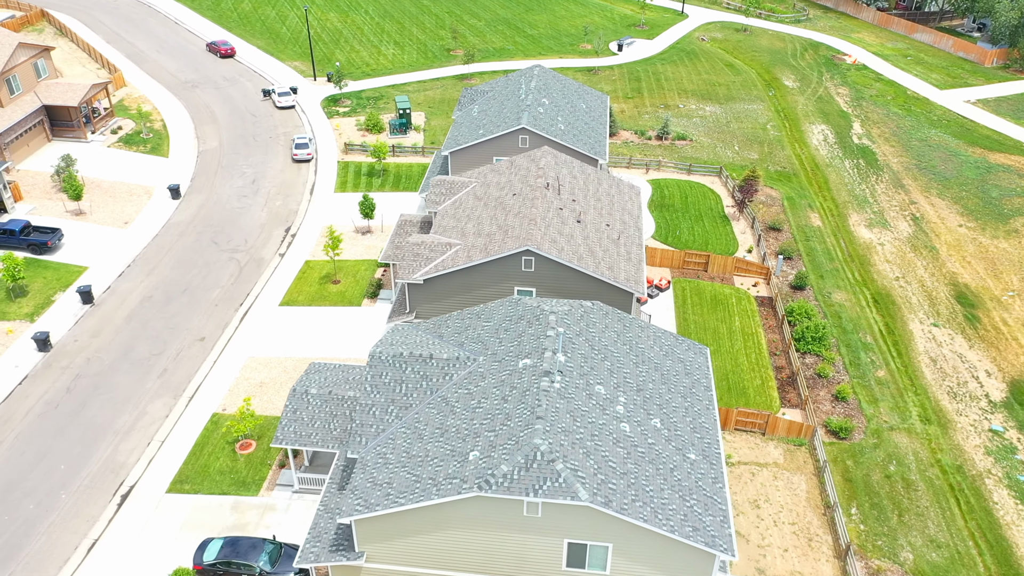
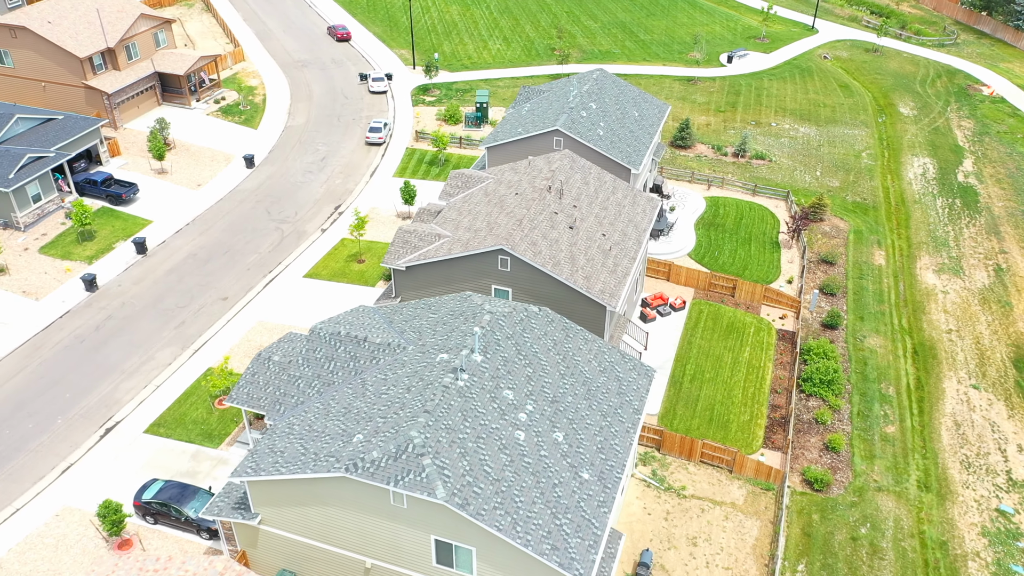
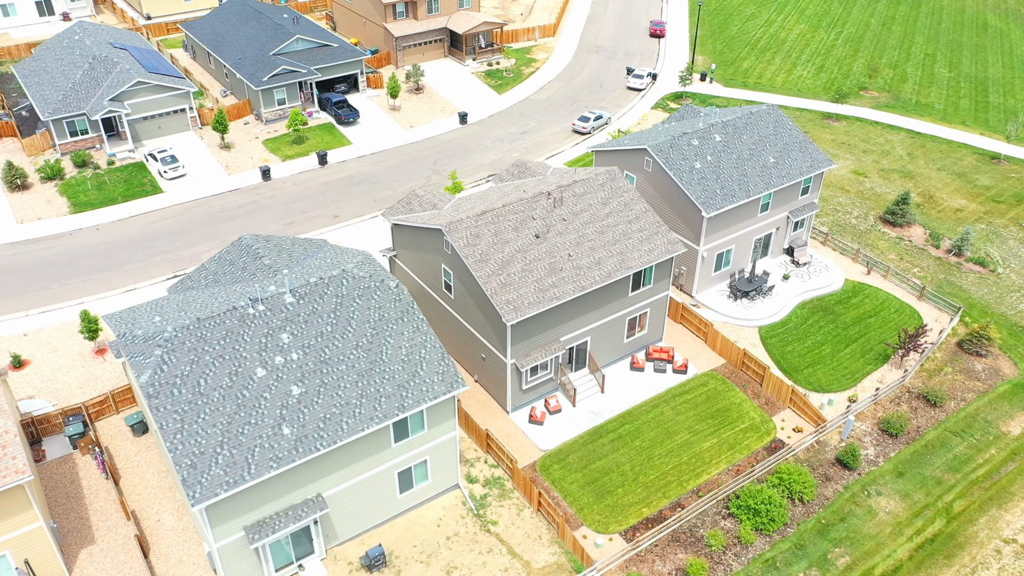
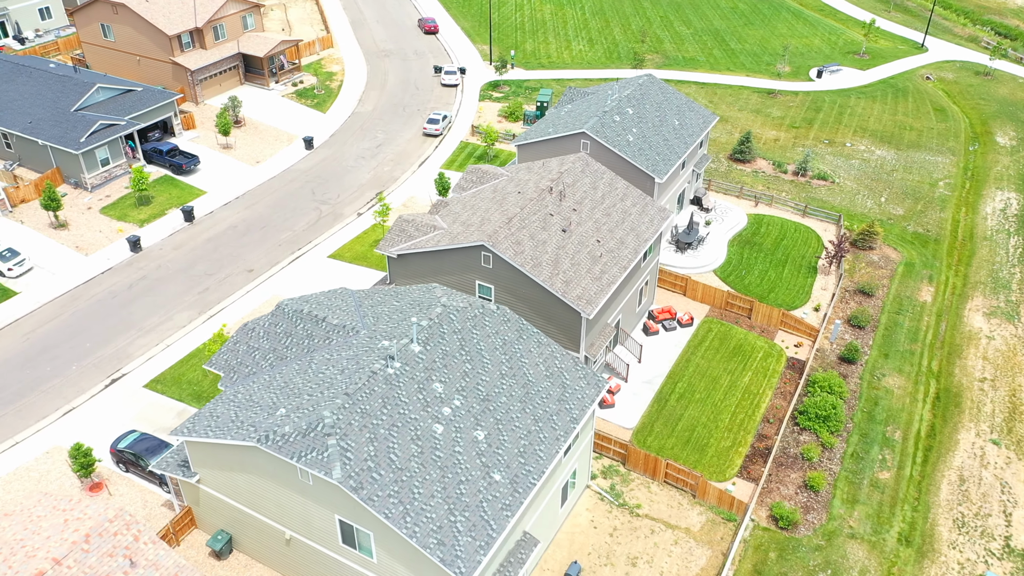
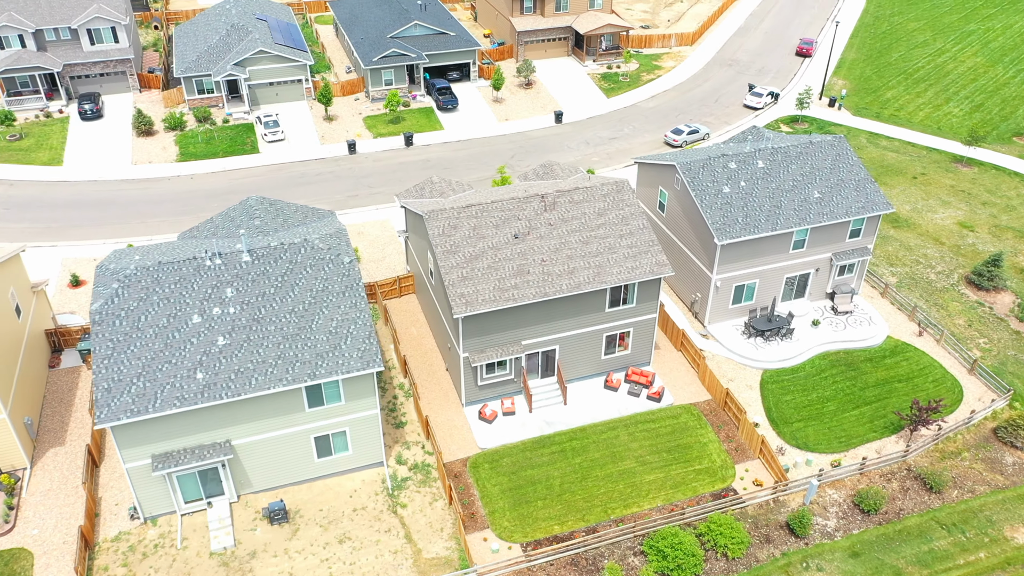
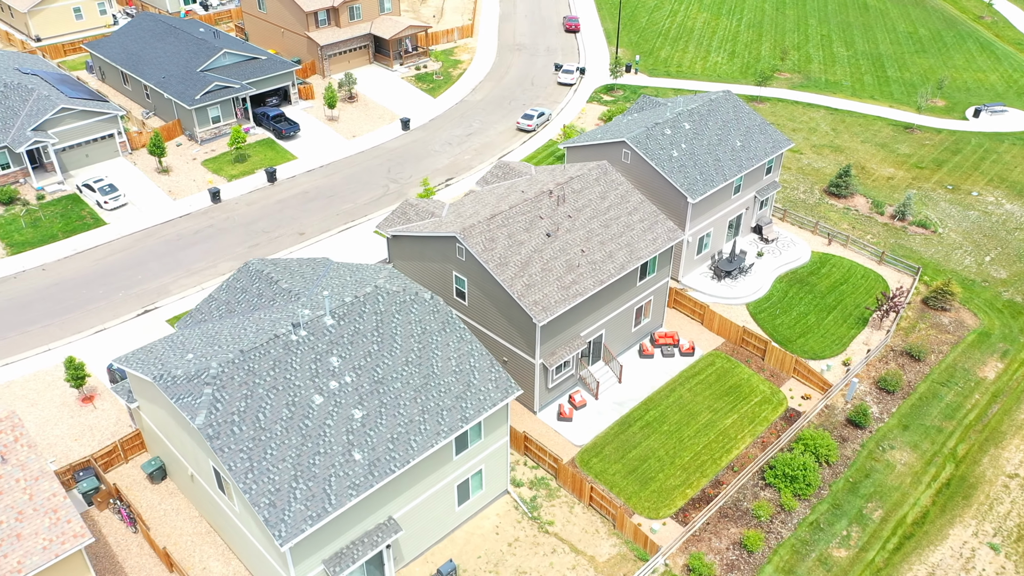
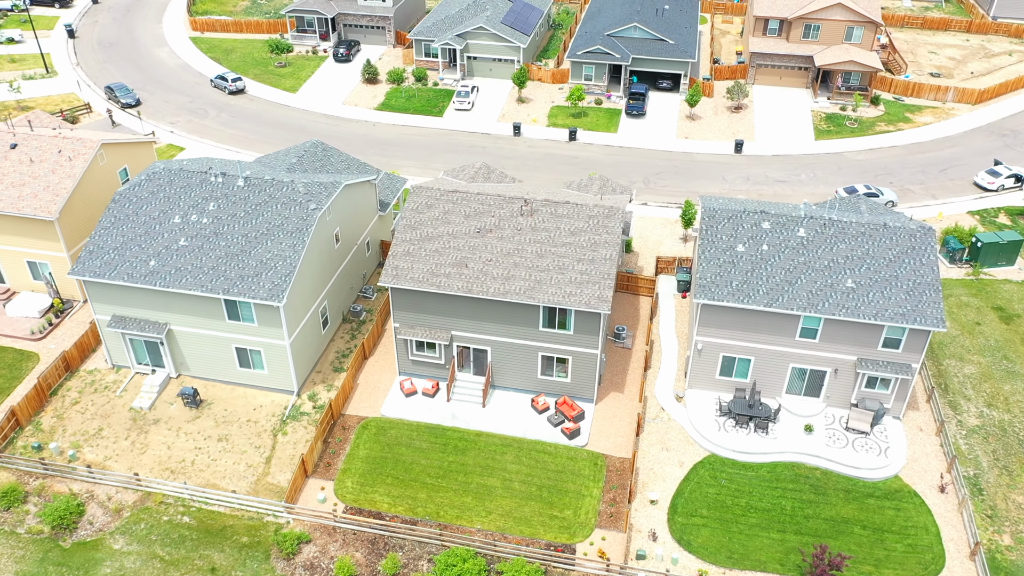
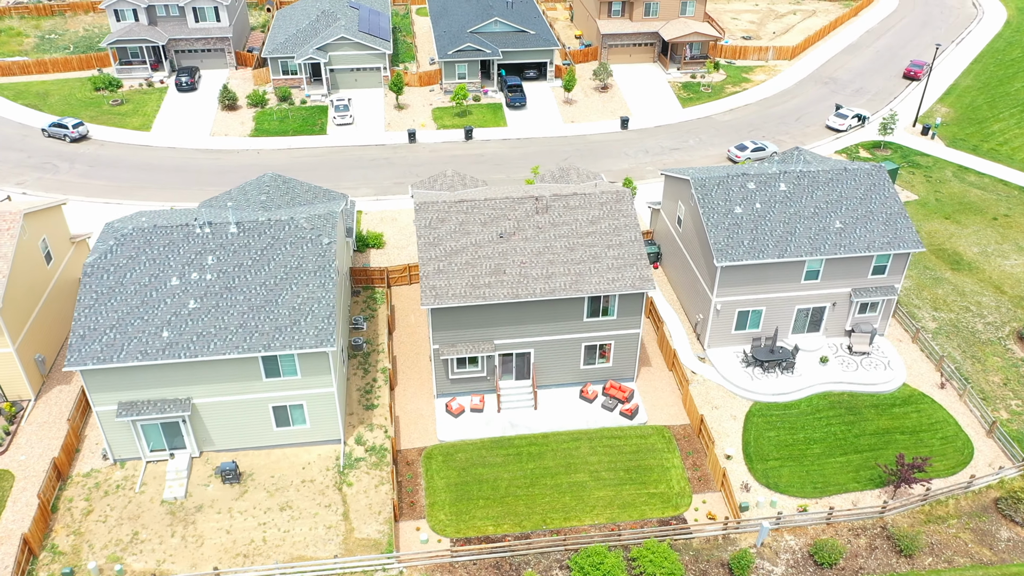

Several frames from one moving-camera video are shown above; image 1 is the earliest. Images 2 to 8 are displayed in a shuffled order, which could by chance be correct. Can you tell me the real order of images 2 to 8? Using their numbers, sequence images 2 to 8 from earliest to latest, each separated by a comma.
2, 4, 6, 3, 5, 8, 7
